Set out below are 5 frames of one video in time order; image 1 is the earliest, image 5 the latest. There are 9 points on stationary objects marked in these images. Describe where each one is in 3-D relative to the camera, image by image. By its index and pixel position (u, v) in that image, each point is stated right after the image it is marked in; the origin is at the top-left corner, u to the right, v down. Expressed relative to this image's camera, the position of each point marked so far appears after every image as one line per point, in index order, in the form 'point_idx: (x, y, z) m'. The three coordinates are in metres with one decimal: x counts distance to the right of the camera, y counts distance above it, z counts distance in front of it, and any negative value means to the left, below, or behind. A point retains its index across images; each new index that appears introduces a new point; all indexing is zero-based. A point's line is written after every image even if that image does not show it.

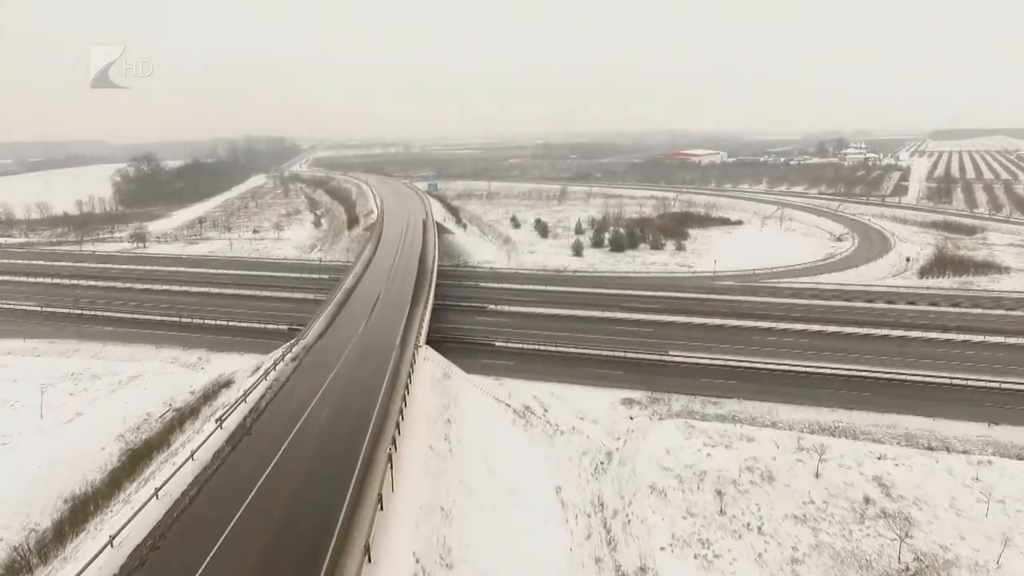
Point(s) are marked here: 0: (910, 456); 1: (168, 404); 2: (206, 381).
0: (+8.6, -3.7, +13.9) m
1: (-9.5, -3.2, +17.7) m
2: (-9.2, -2.9, +19.4) m
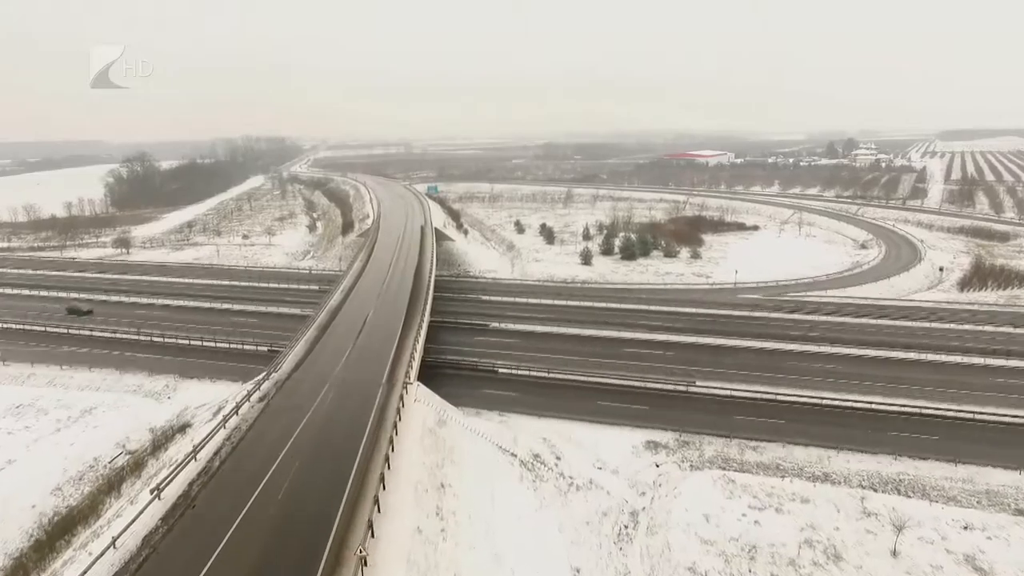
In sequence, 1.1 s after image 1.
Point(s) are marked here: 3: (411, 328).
0: (+8.7, -4.2, +11.5) m
1: (-9.3, -3.8, +15.3) m
2: (-9.1, -3.4, +17.0) m
3: (-3.0, -1.1, +19.3) m
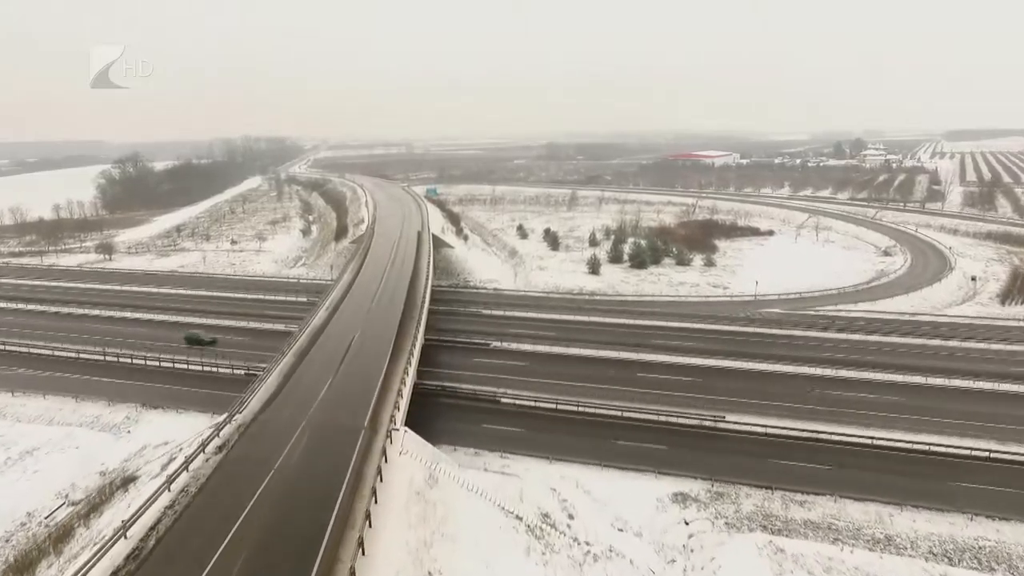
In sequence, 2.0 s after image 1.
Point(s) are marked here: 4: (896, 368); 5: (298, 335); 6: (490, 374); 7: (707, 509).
0: (+8.8, -4.8, +9.3) m
1: (-9.2, -4.3, +13.2) m
2: (-9.0, -3.9, +14.9) m
3: (-2.9, -1.6, +17.1) m
4: (+11.1, -2.3, +18.6) m
5: (-6.2, -1.3, +18.8) m
6: (-0.6, -2.5, +18.9) m
7: (+3.8, -4.3, +12.5) m
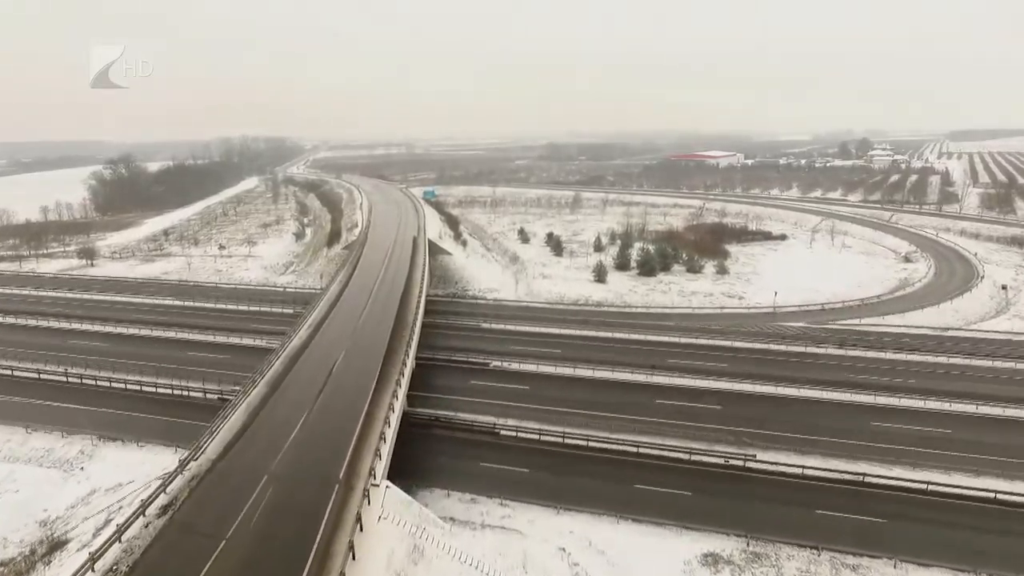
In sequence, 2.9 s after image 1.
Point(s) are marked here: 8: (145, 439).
0: (+8.8, -5.2, +7.4) m
1: (-9.2, -4.7, +11.3) m
2: (-9.0, -4.4, +13.0) m
3: (-2.9, -2.1, +15.3) m
4: (+11.2, -2.8, +16.7) m
5: (-6.2, -1.8, +16.9) m
6: (-0.6, -3.0, +17.0) m
7: (+3.8, -4.7, +10.6) m
8: (-8.8, -3.7, +15.6) m
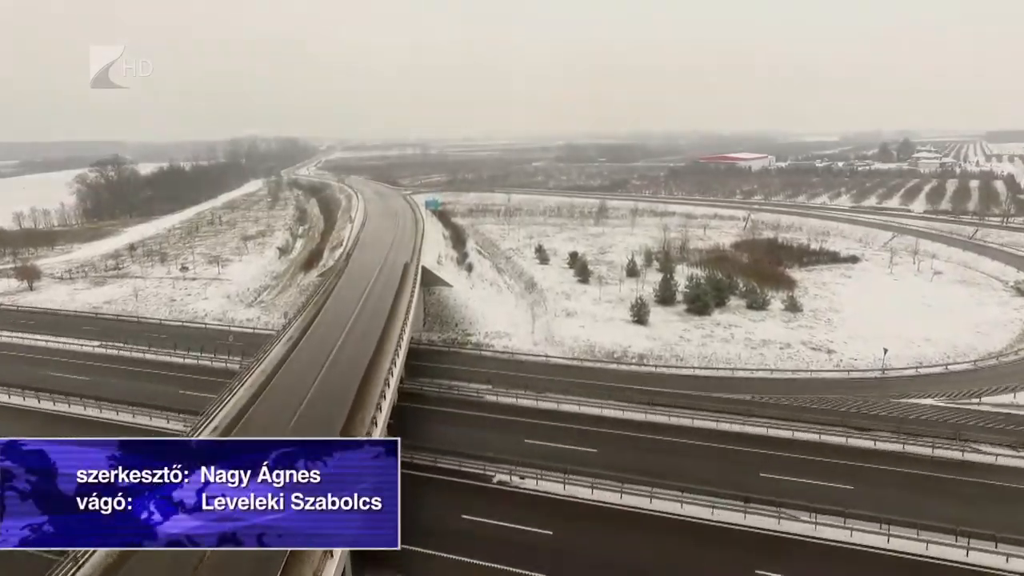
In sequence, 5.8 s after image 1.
0: (+8.8, -6.8, +0.6) m
1: (-9.1, -6.2, +5.0) m
2: (-8.9, -5.9, +6.7) m
3: (-2.7, -3.6, +8.8) m
4: (+11.4, -4.4, +9.9) m
5: (-6.0, -3.3, +10.5) m
6: (-0.4, -4.5, +10.5) m
7: (+3.8, -6.3, +4.0) m
8: (-8.6, -5.2, +9.3) m
